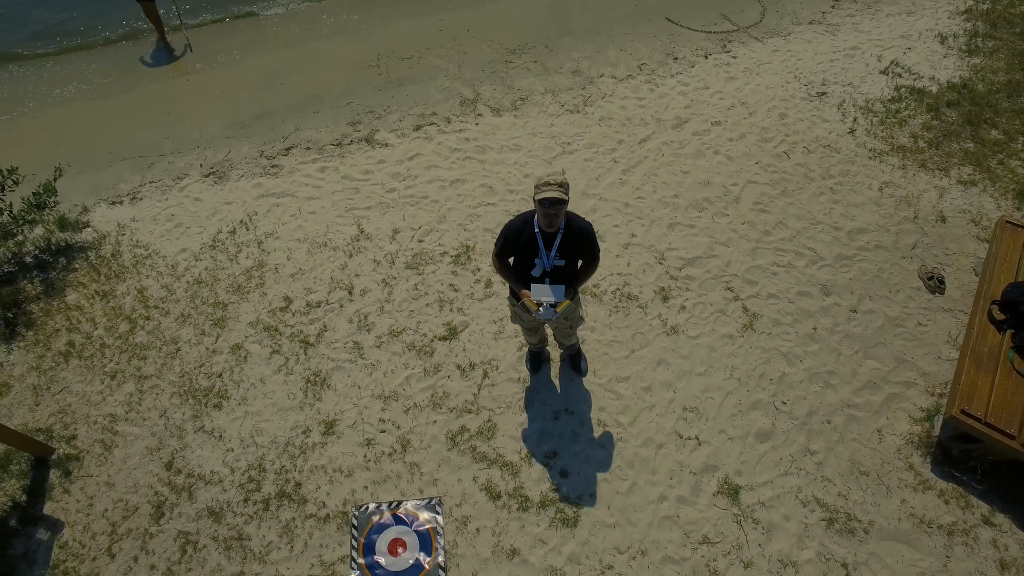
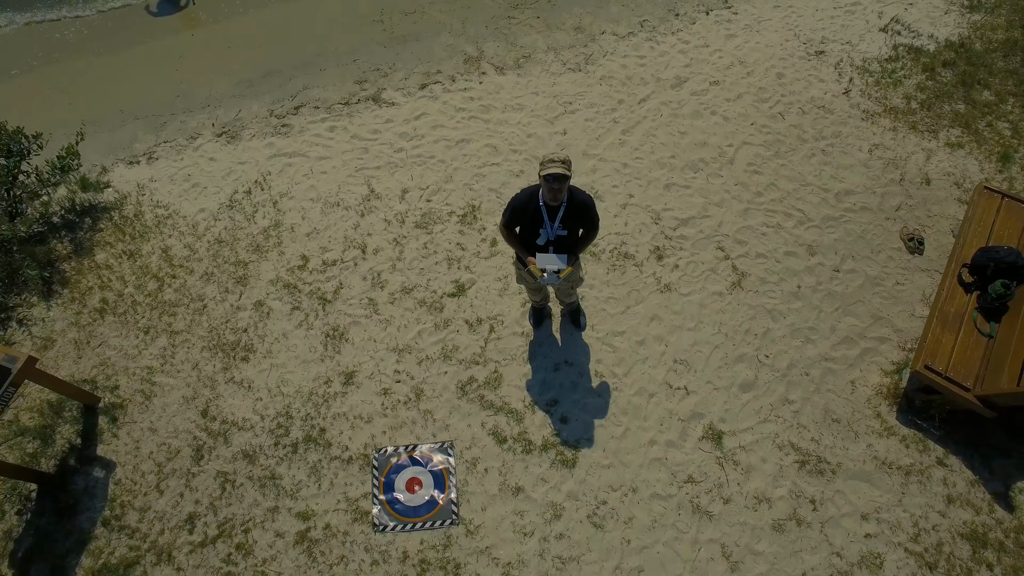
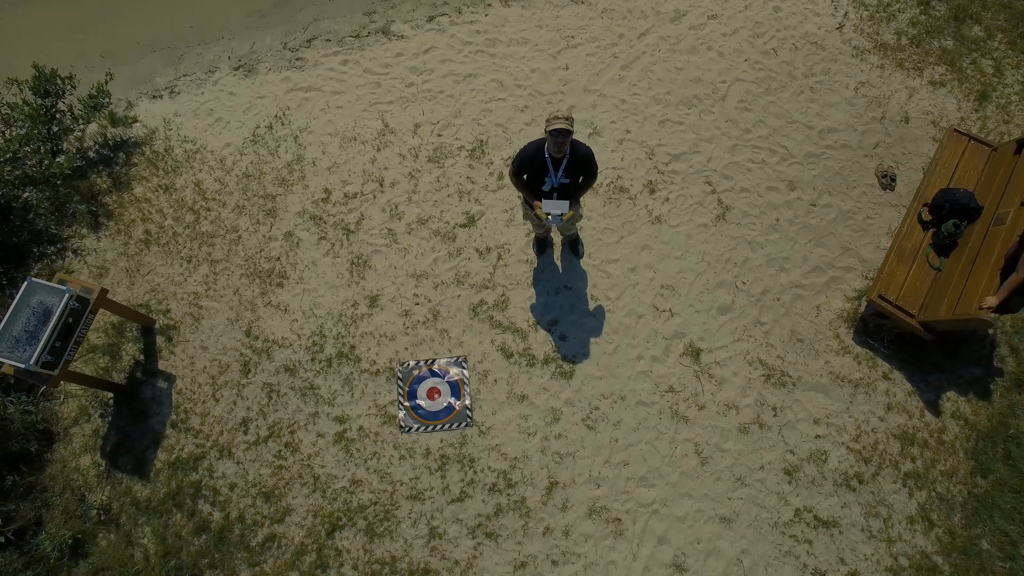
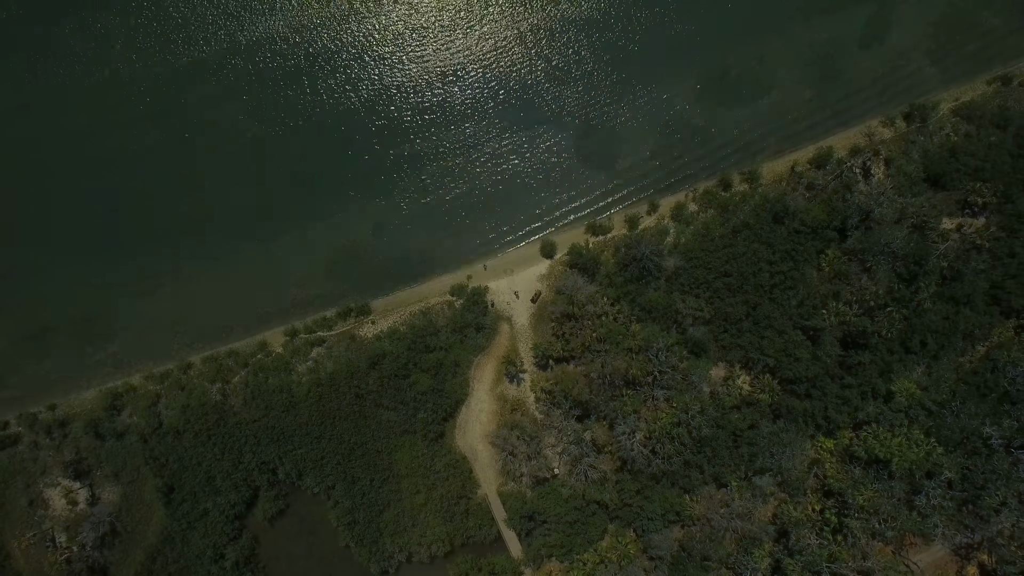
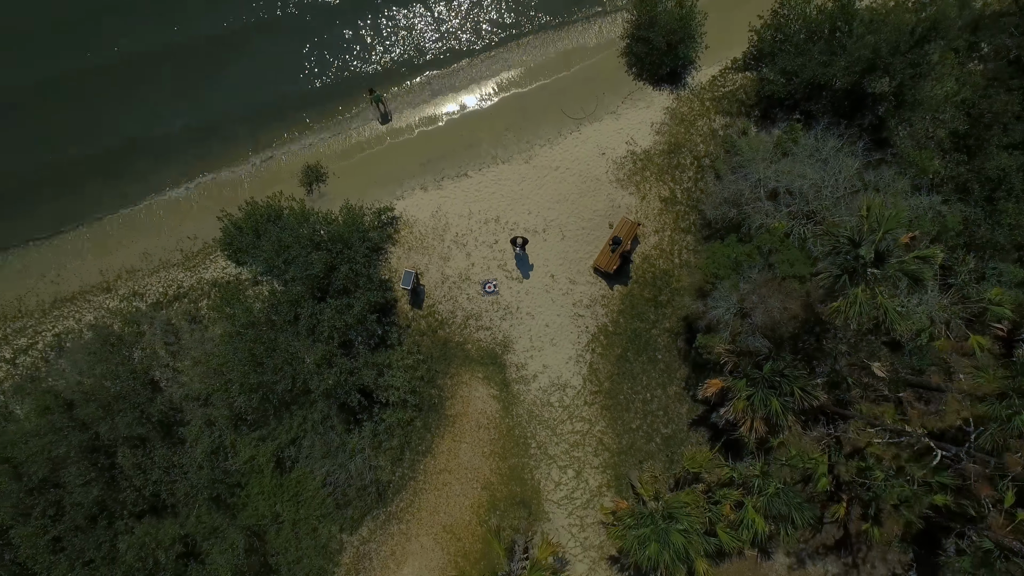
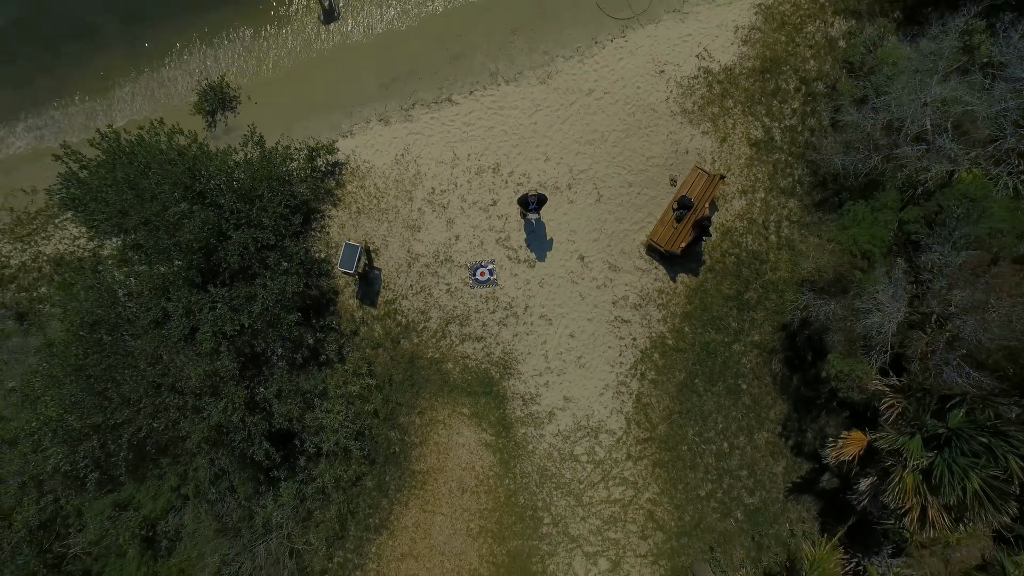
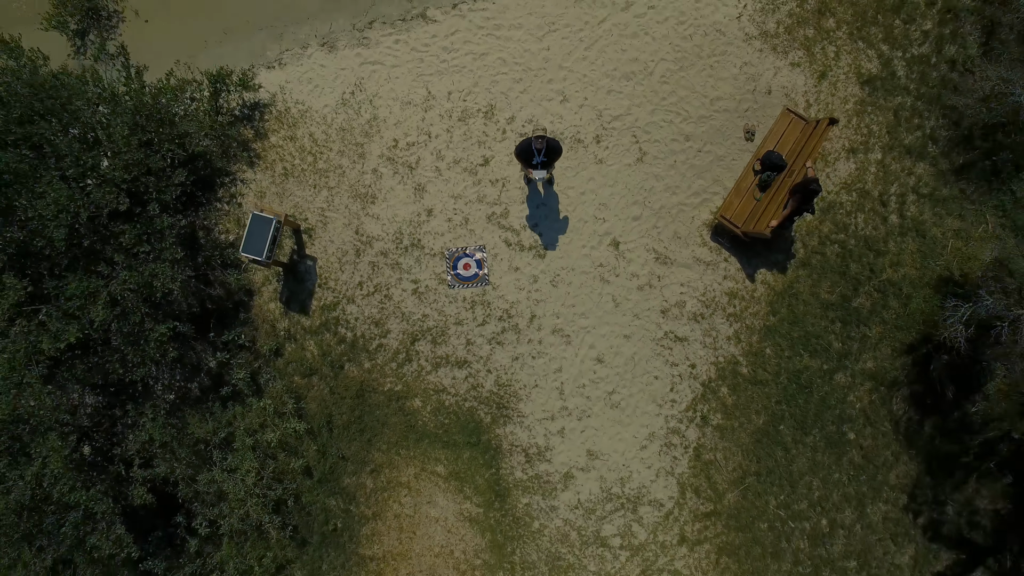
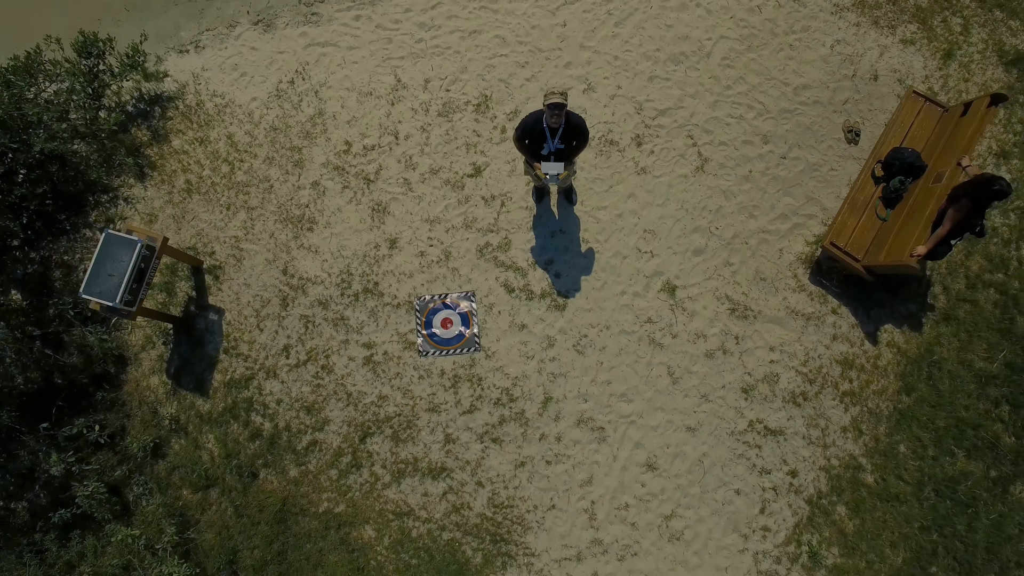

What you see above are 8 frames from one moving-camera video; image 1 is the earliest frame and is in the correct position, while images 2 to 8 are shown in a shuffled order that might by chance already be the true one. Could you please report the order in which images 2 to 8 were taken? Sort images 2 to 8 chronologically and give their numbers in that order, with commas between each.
2, 3, 8, 7, 6, 5, 4
